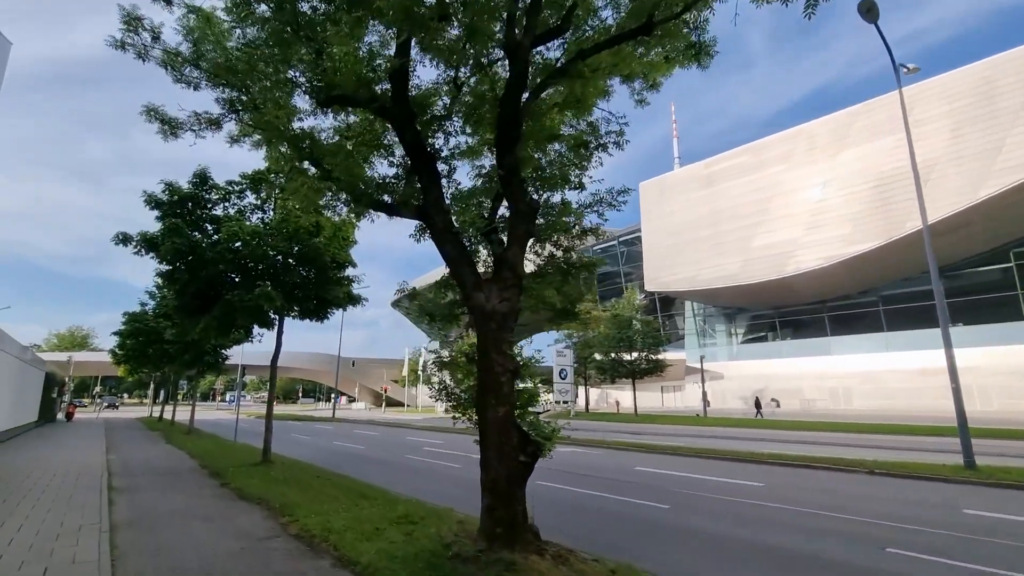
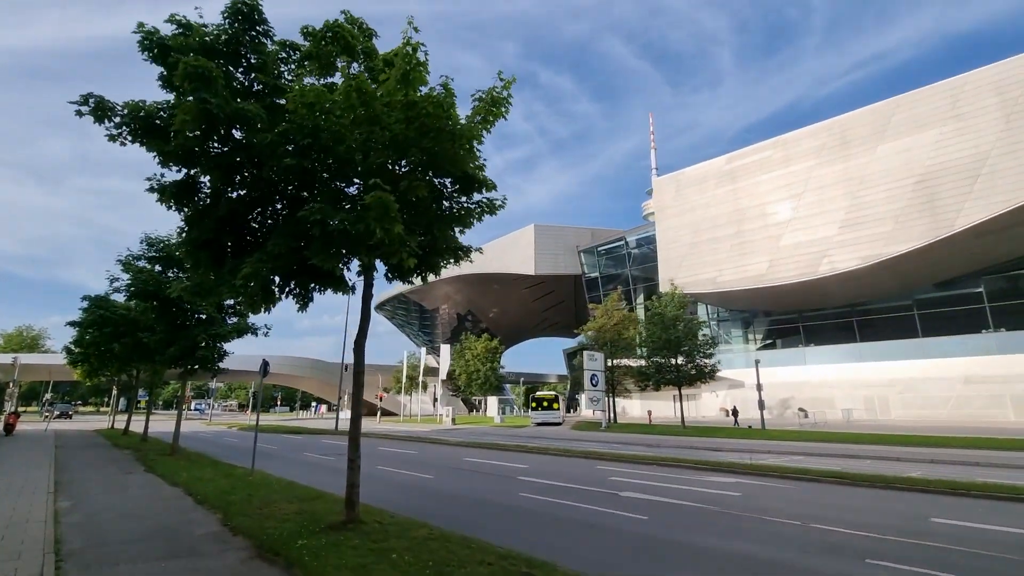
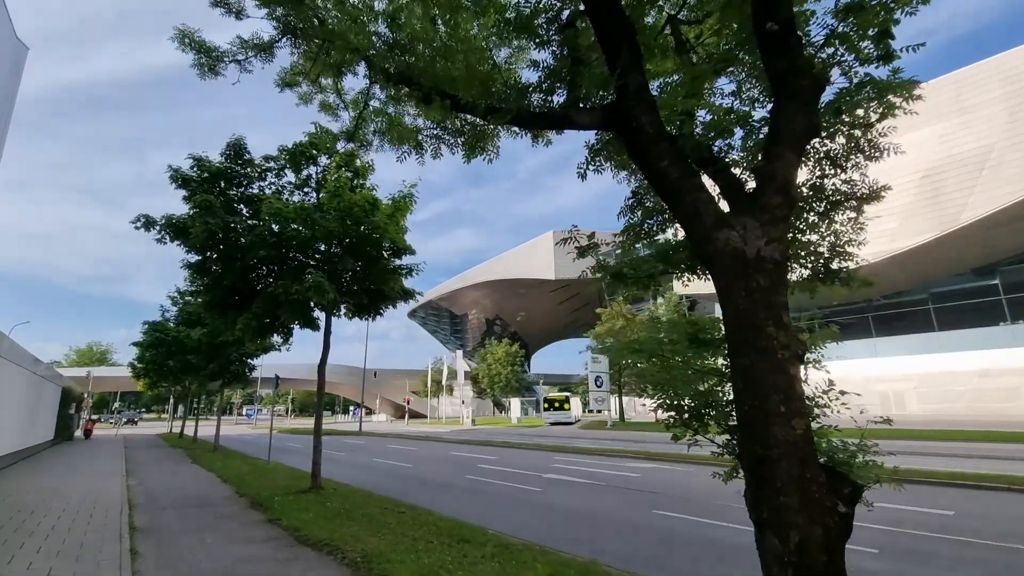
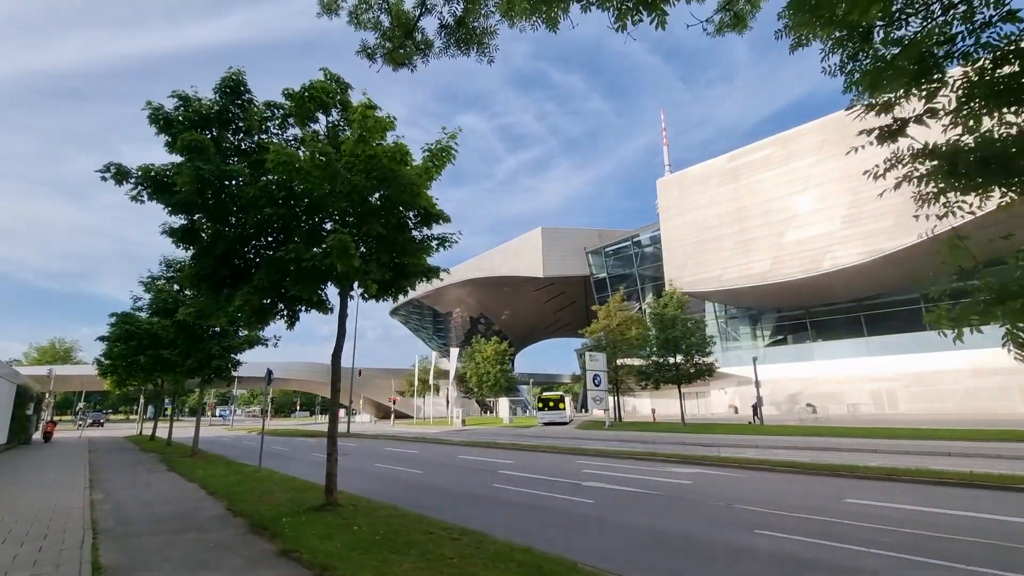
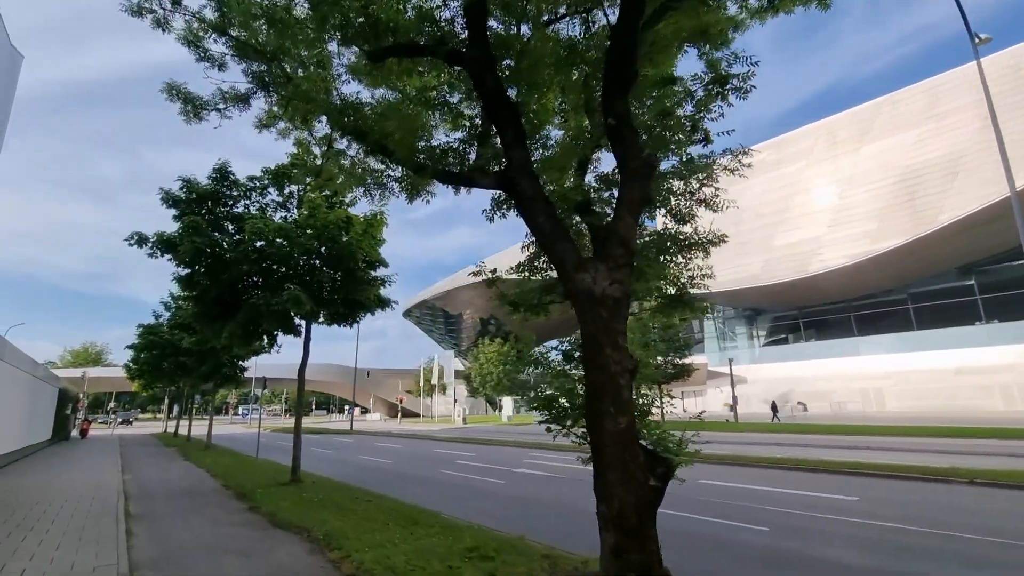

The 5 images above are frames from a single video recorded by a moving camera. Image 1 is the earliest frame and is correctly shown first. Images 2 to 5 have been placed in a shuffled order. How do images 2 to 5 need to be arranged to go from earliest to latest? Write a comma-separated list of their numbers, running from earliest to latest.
5, 3, 4, 2
